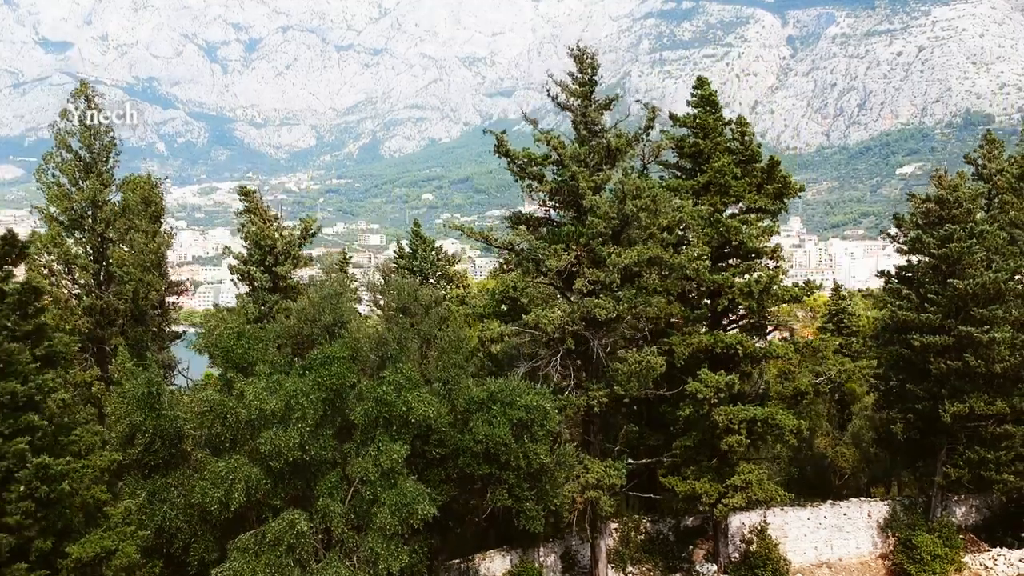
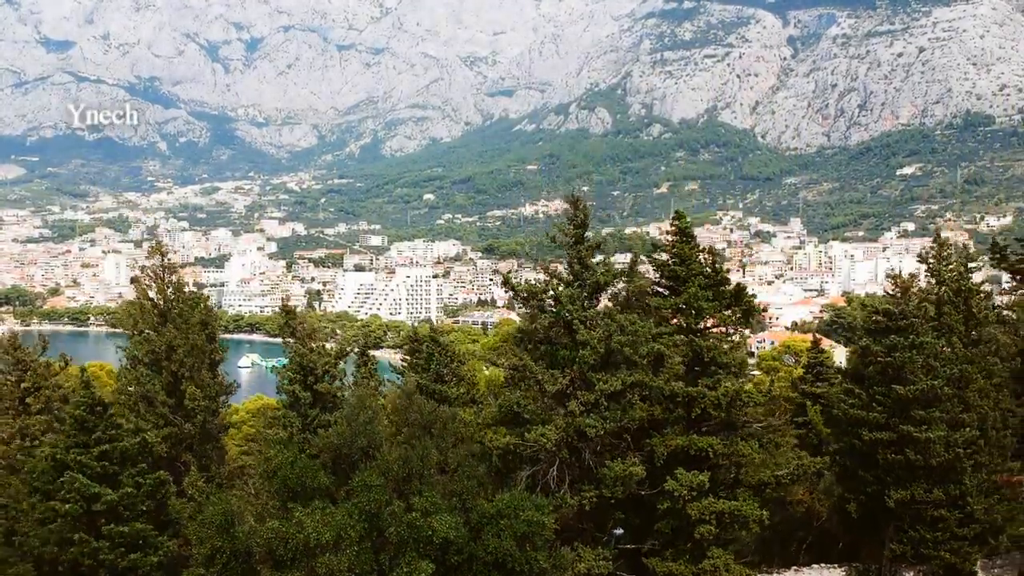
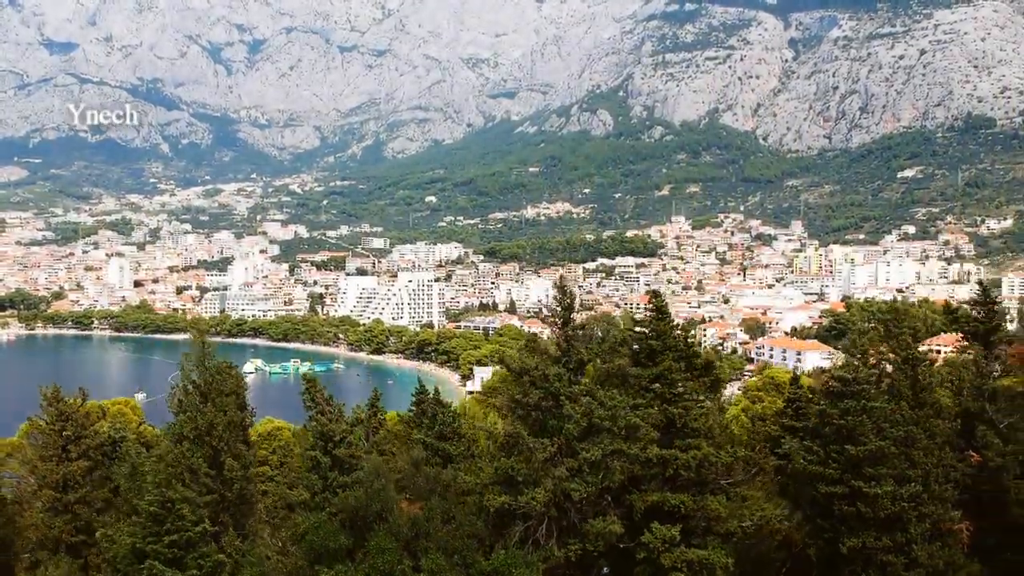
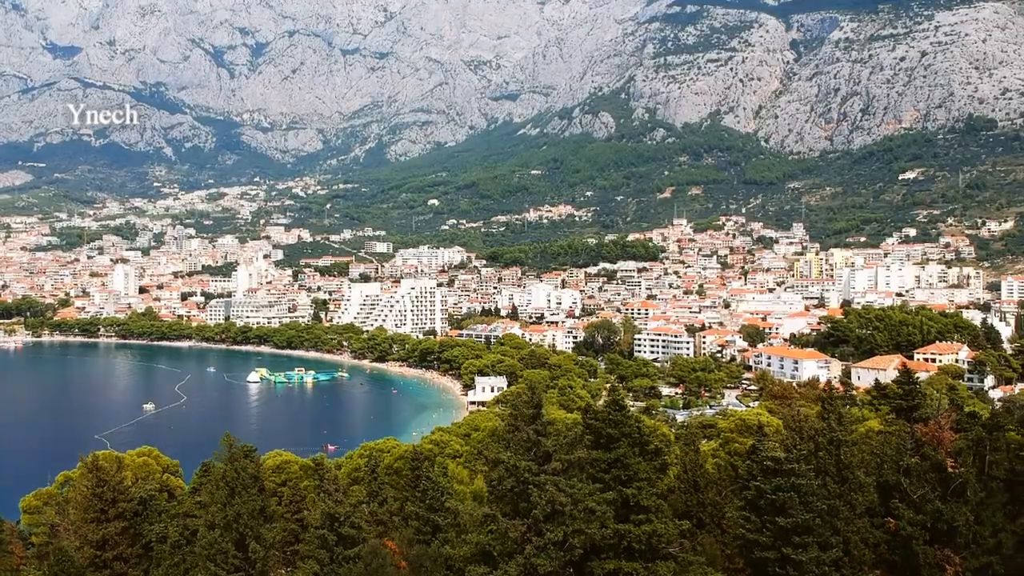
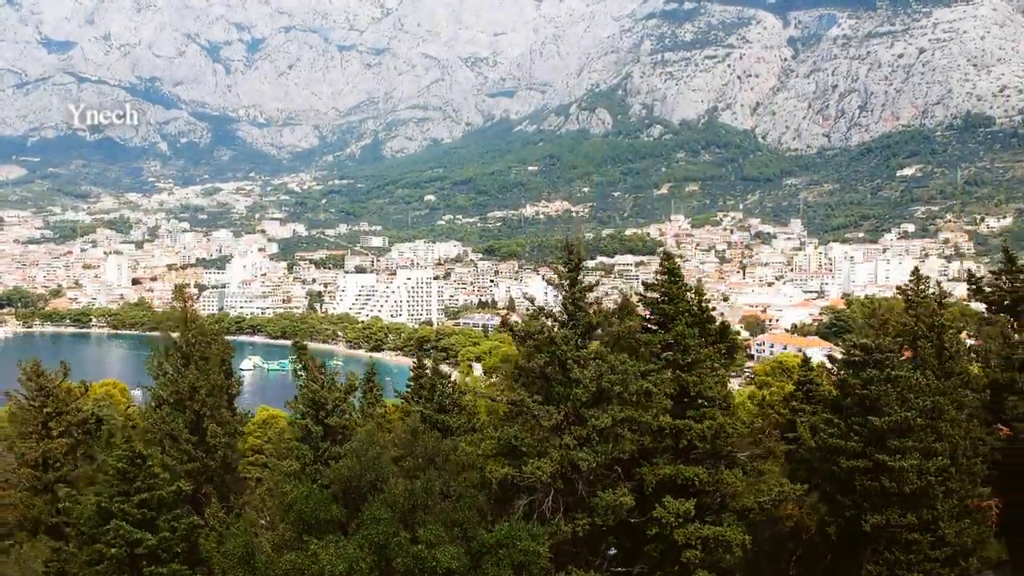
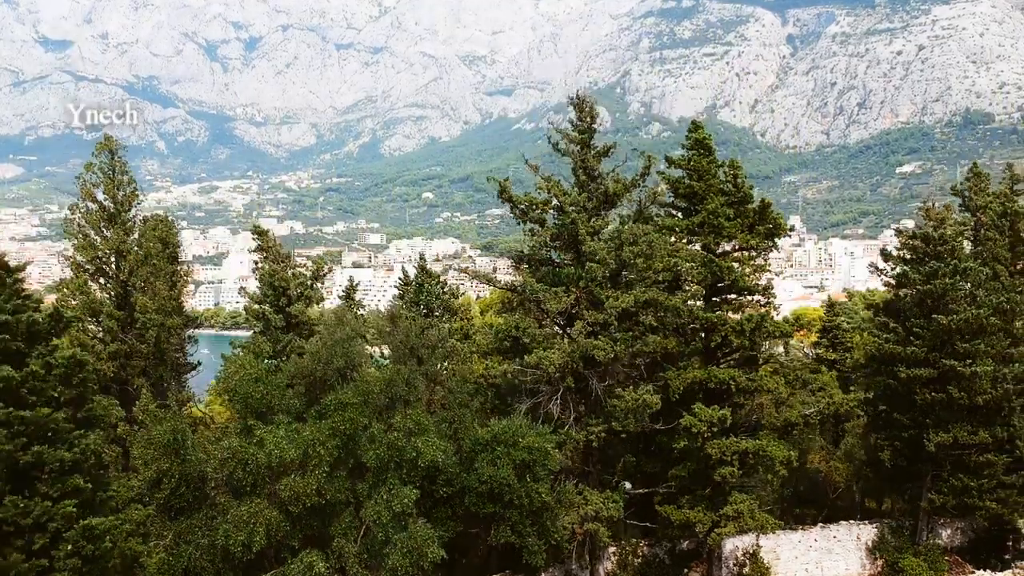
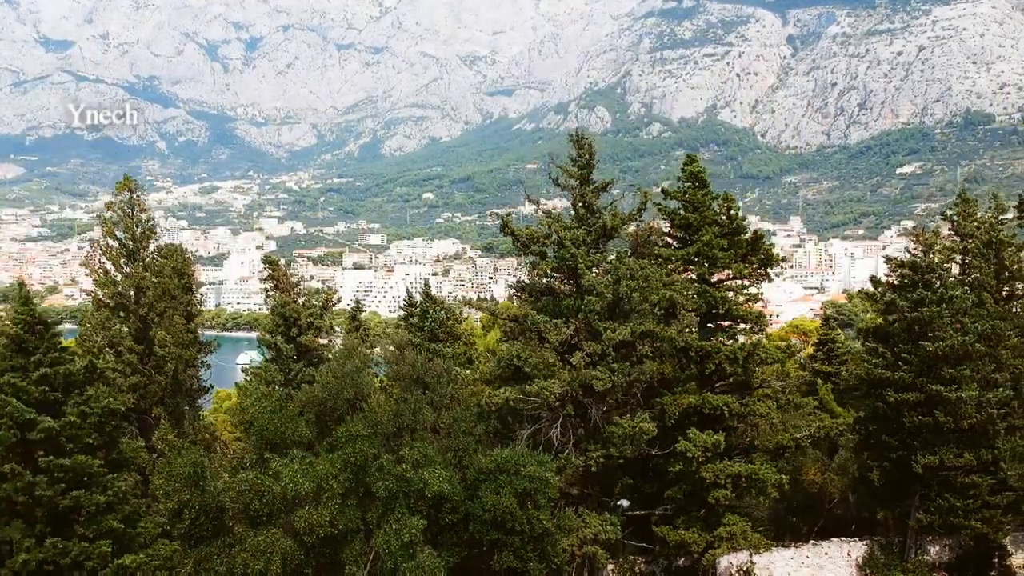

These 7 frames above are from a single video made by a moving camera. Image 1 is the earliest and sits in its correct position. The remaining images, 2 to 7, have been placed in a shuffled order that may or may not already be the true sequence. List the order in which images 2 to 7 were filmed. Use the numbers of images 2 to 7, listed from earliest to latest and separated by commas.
6, 7, 2, 5, 3, 4
